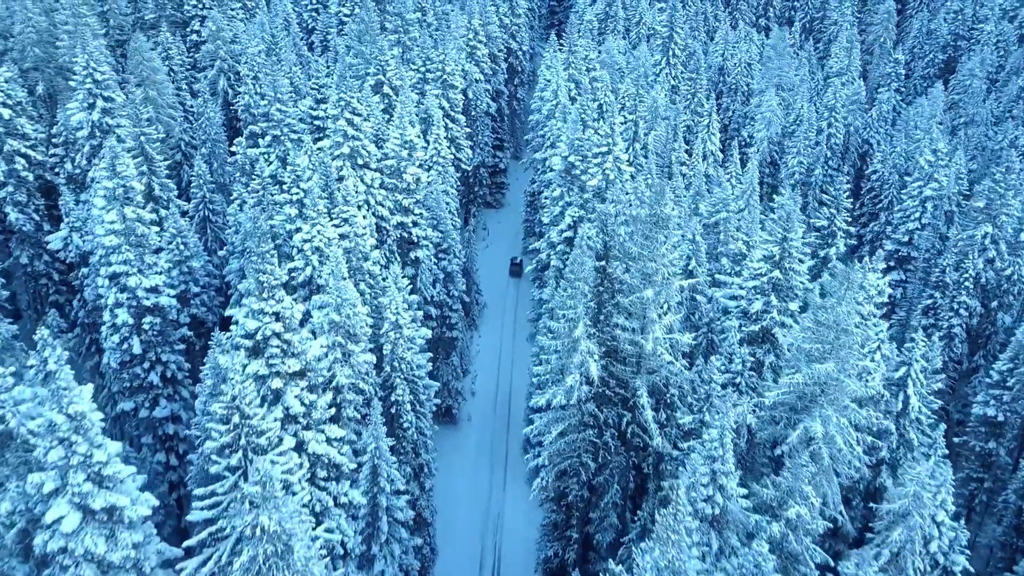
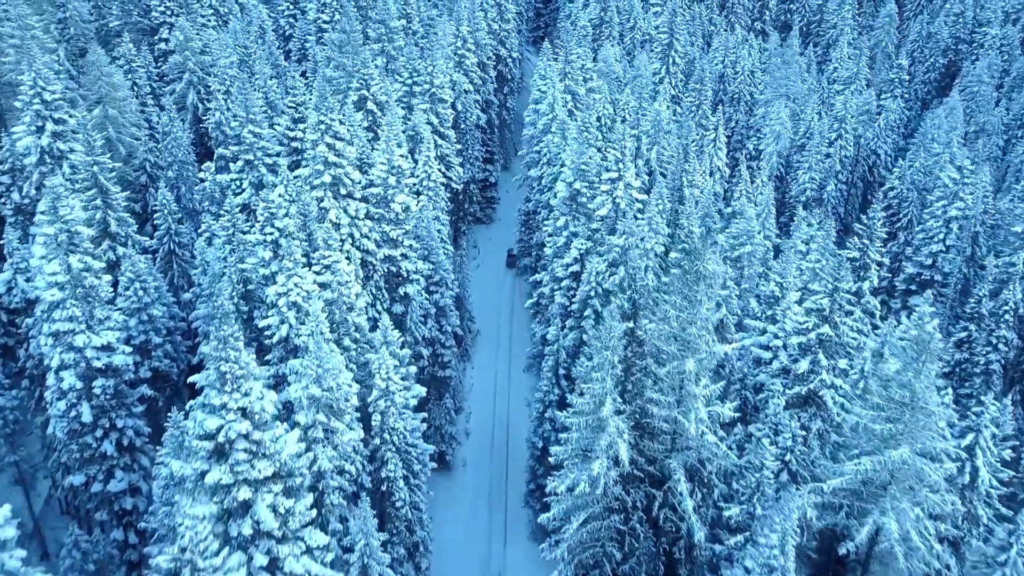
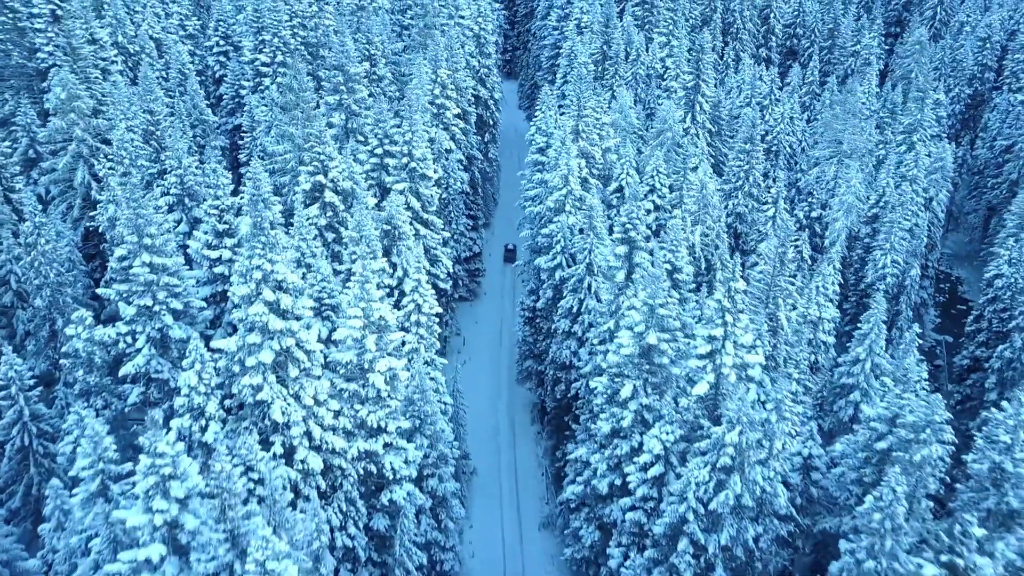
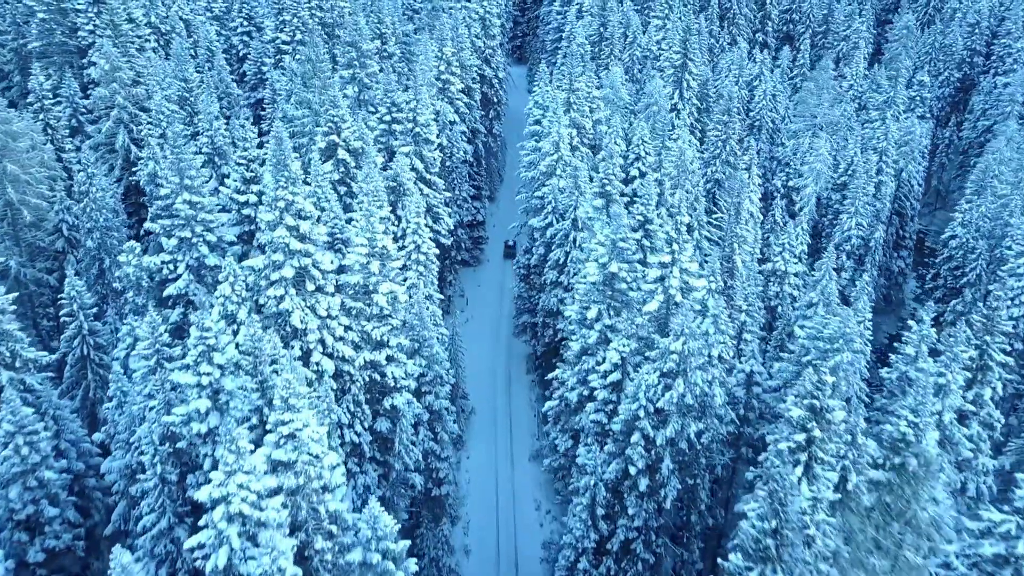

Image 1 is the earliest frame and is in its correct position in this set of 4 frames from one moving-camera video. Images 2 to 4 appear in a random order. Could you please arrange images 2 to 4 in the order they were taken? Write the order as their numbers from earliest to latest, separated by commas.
2, 4, 3
